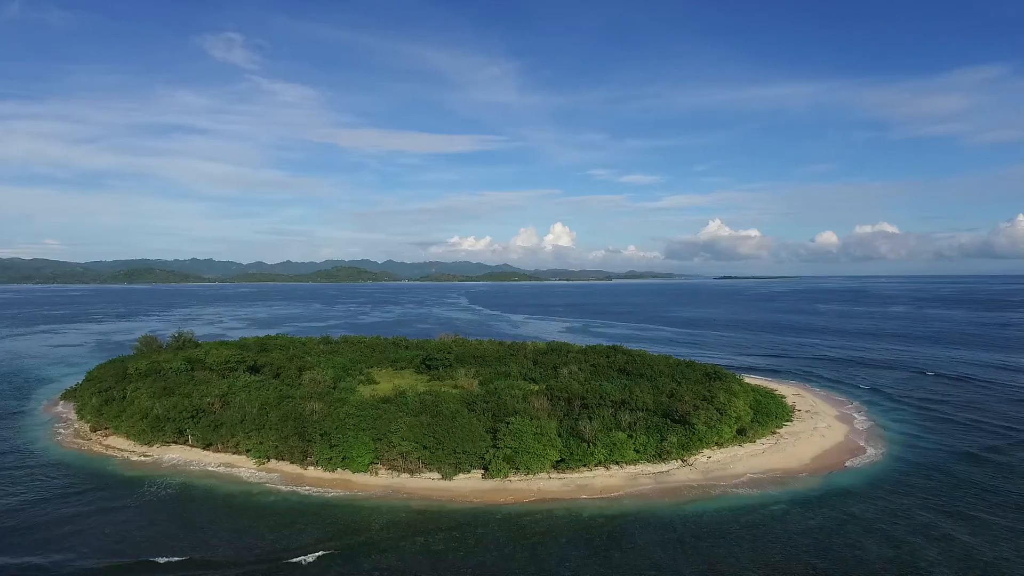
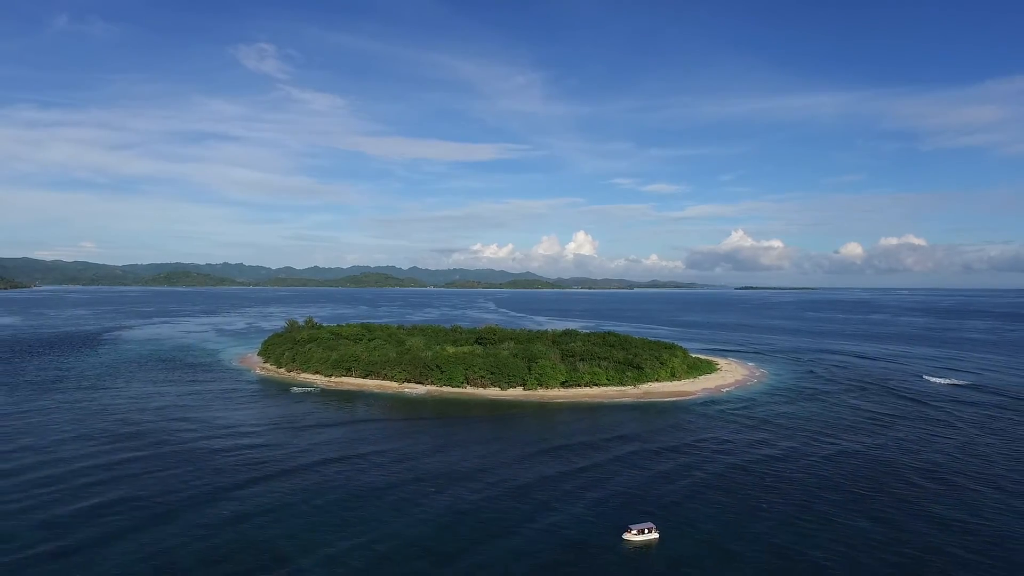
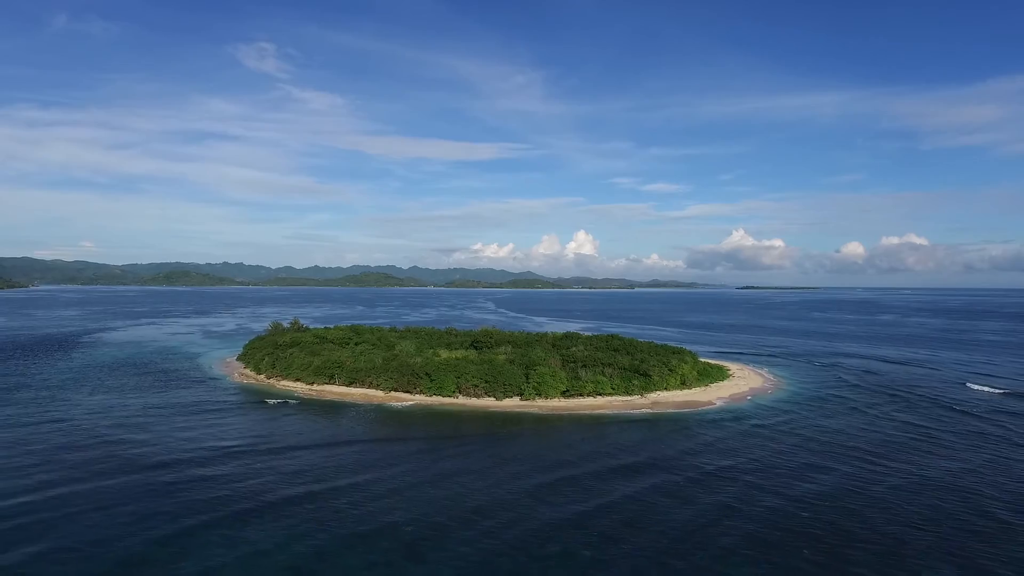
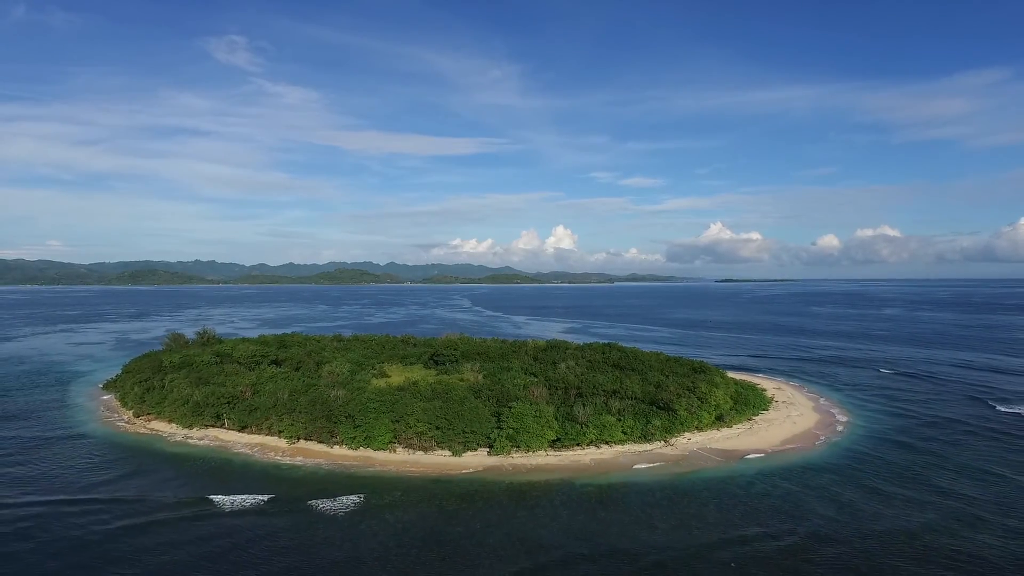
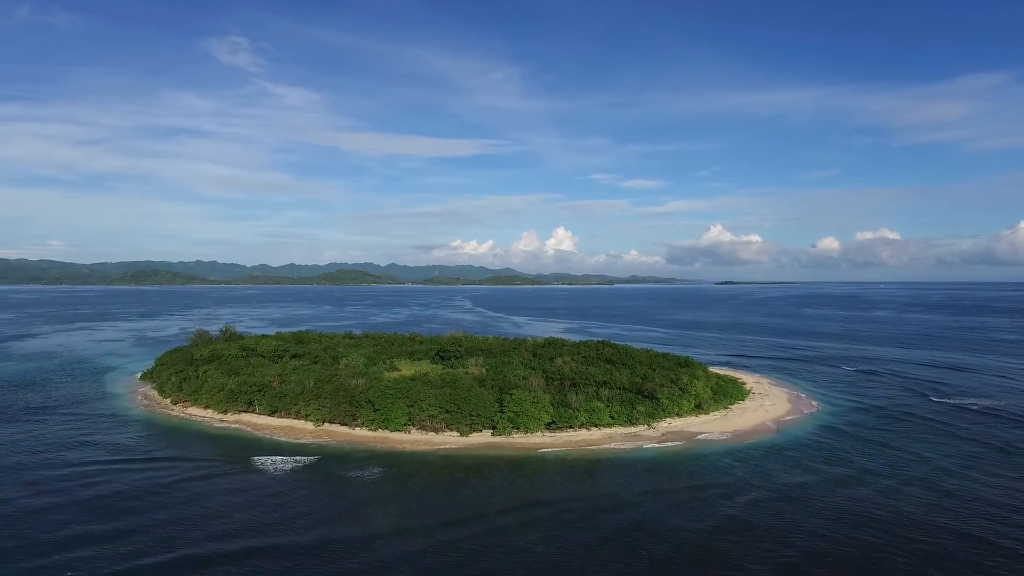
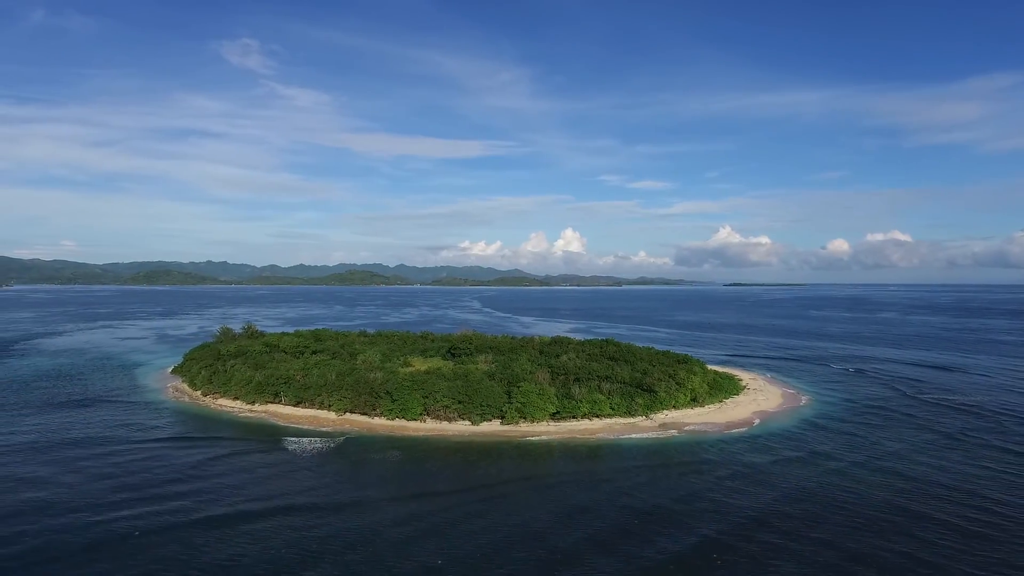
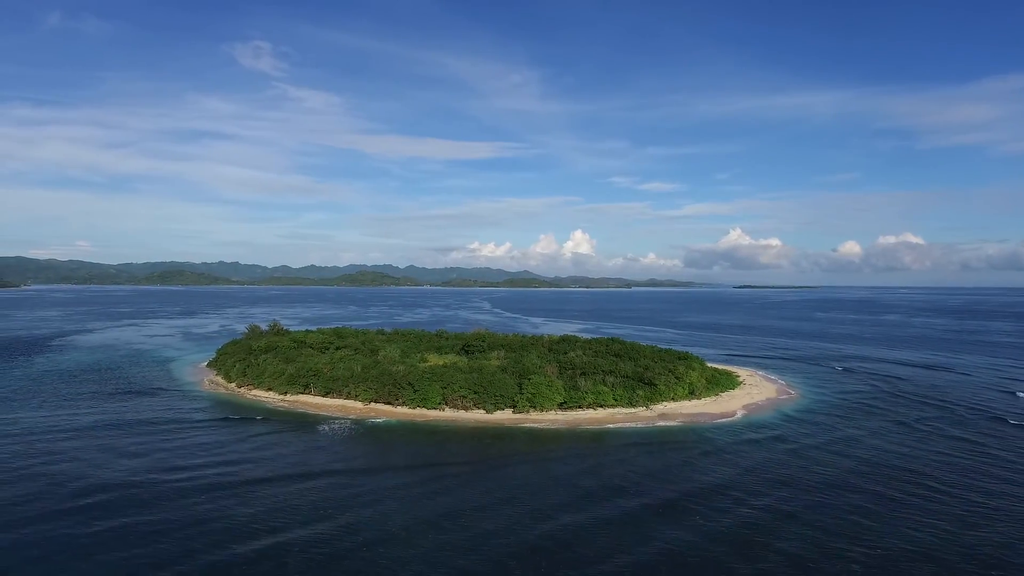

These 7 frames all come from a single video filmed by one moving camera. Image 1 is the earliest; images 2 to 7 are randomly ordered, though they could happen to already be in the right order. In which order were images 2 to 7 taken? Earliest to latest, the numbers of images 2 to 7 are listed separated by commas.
4, 5, 6, 7, 3, 2
